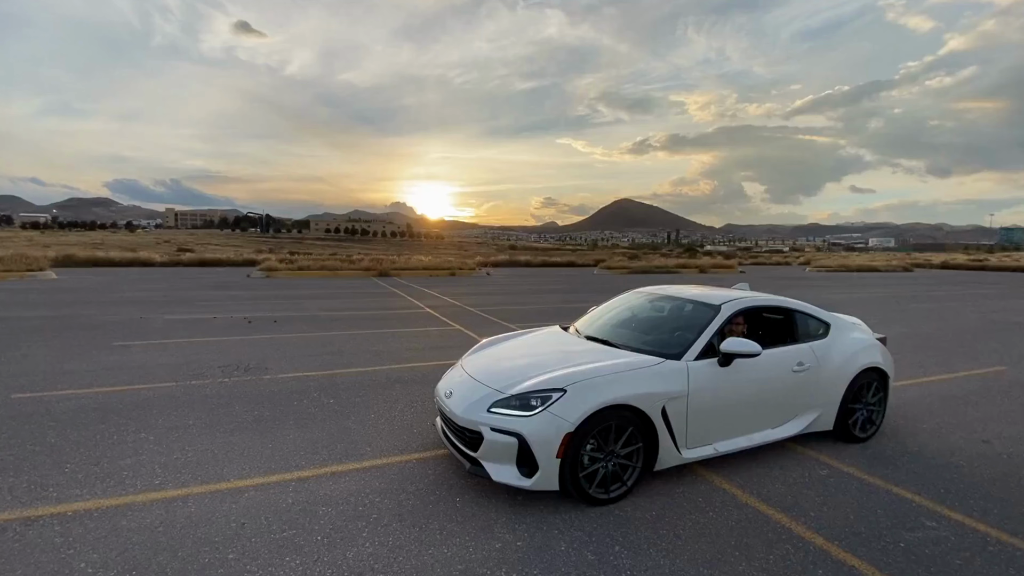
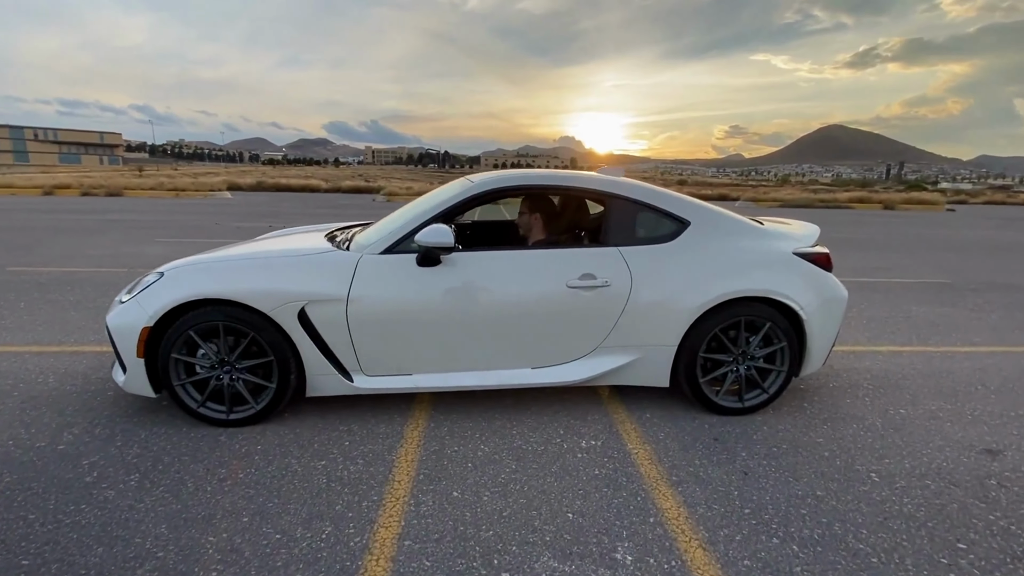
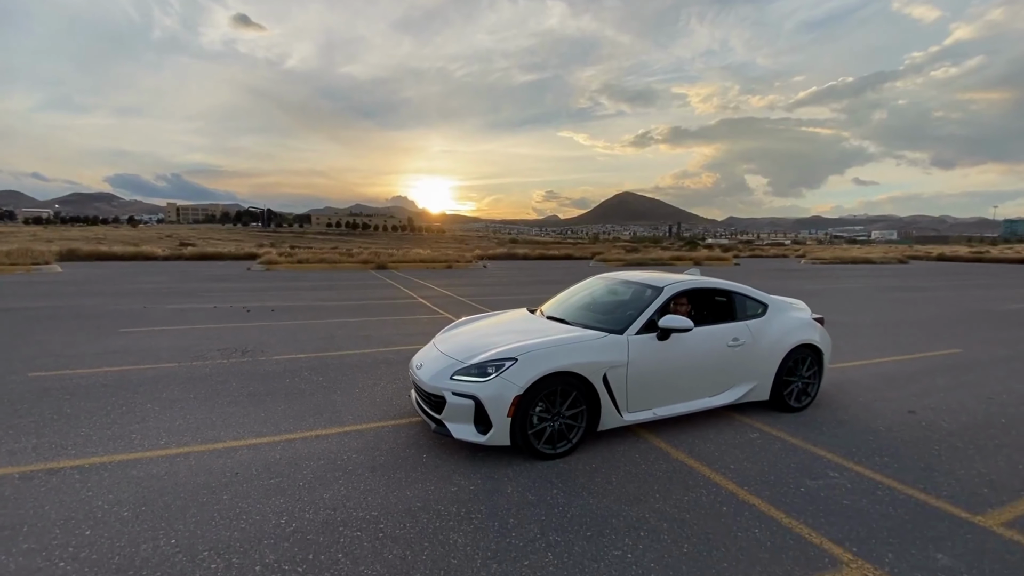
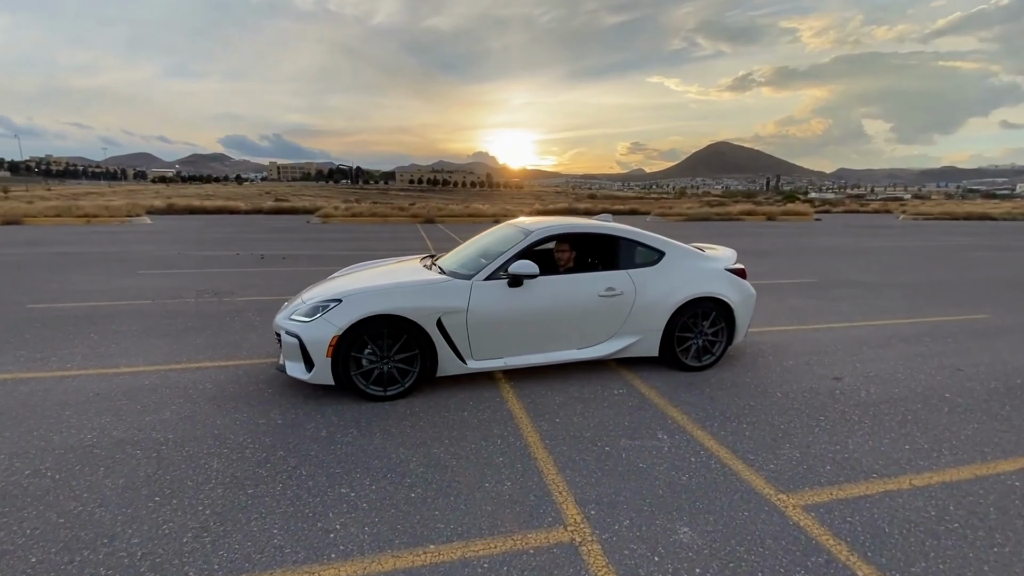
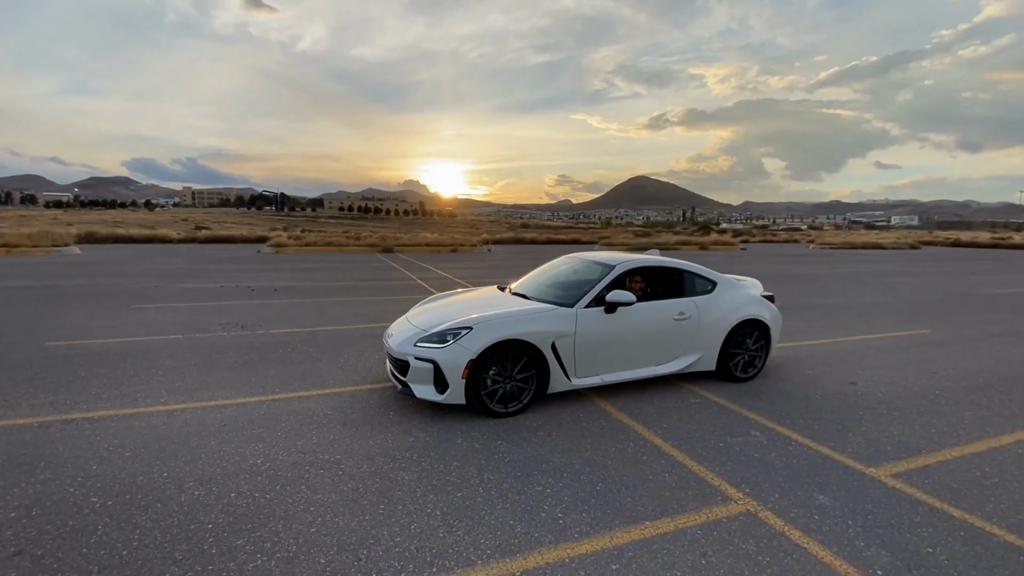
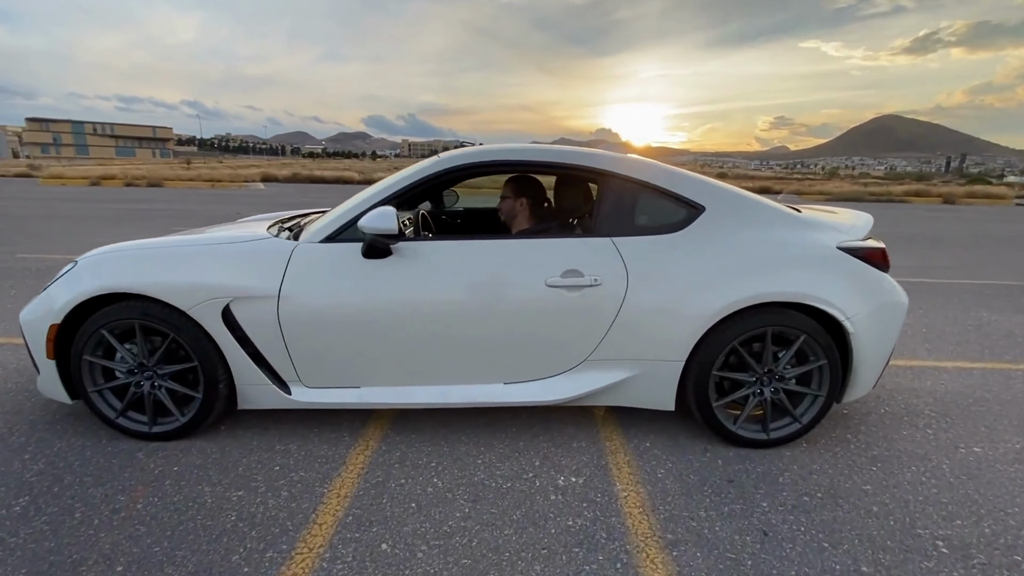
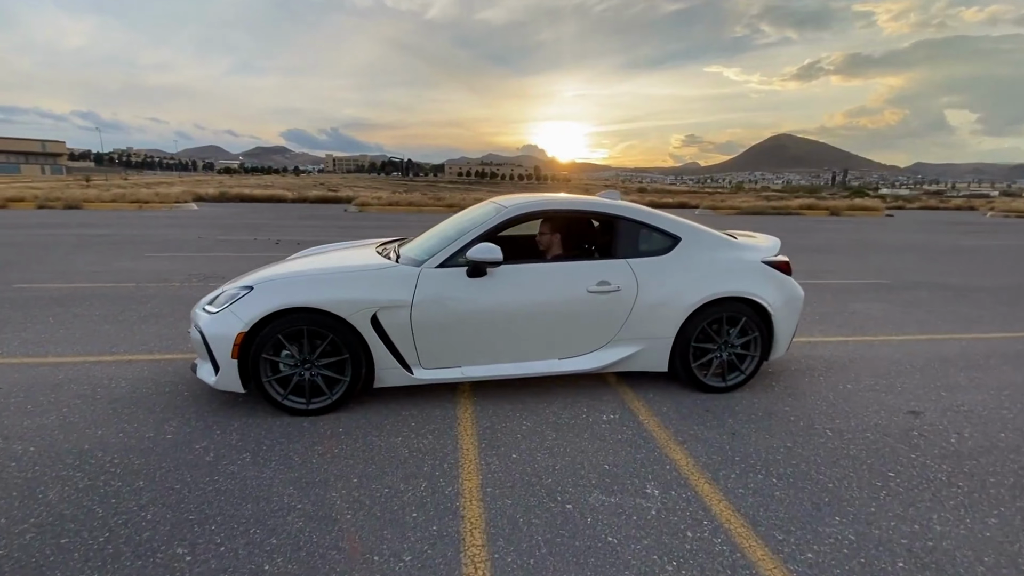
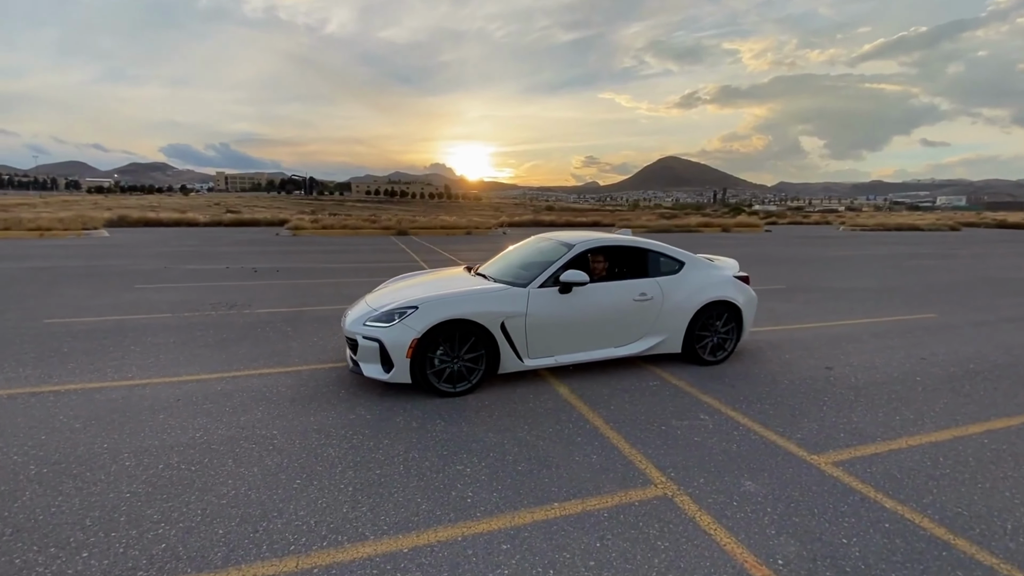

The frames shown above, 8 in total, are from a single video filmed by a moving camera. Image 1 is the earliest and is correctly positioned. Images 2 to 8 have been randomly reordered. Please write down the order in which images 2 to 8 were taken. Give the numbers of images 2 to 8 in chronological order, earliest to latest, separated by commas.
3, 5, 8, 4, 7, 2, 6
